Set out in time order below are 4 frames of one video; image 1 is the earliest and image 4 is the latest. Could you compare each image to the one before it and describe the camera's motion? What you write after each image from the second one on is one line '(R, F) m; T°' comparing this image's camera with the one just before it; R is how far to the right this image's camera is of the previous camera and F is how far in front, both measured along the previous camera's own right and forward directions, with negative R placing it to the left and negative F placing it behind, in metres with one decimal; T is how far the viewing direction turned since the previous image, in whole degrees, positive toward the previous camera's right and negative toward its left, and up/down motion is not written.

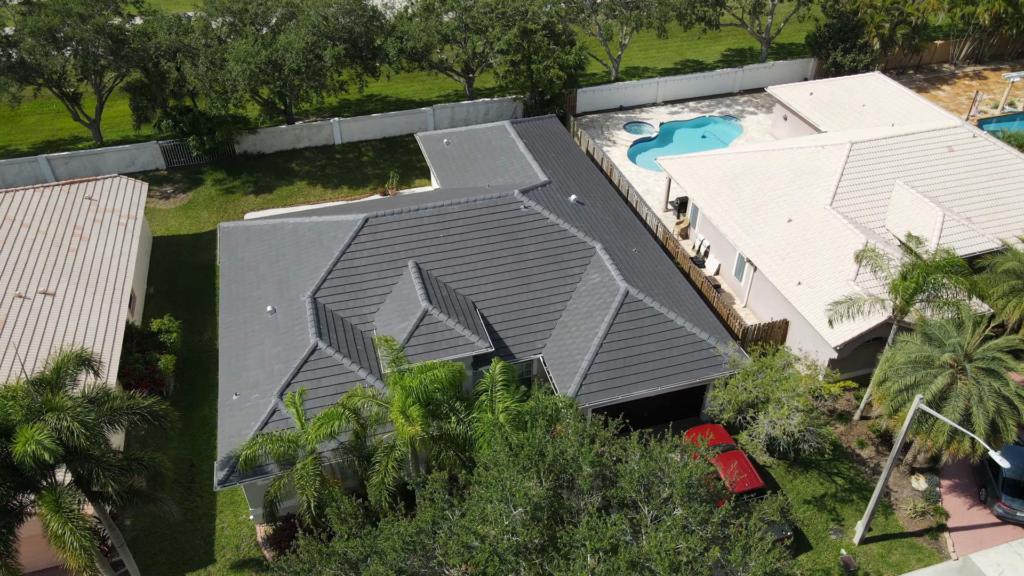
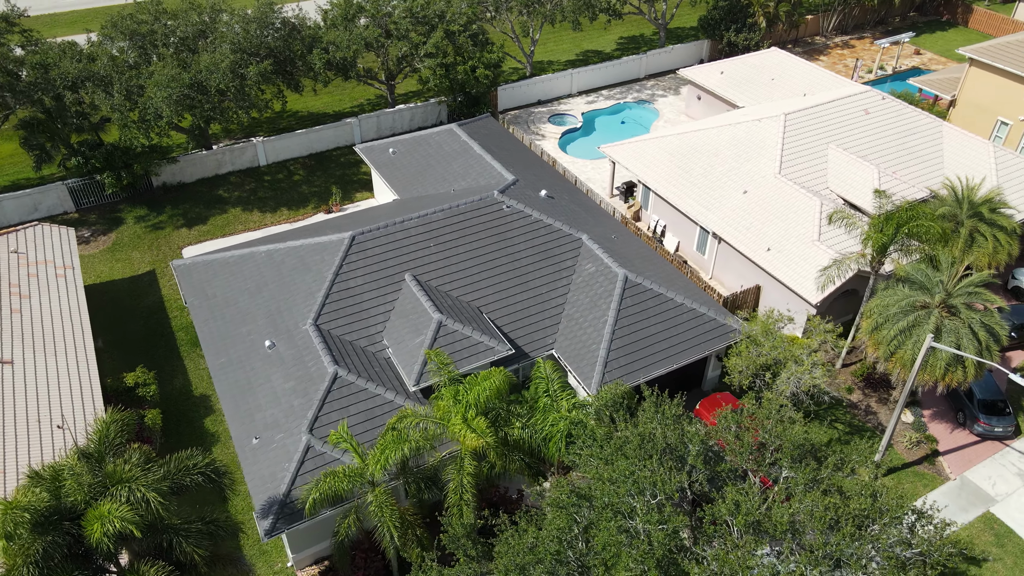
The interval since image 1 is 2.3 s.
(-4.2, +0.5) m; +10°
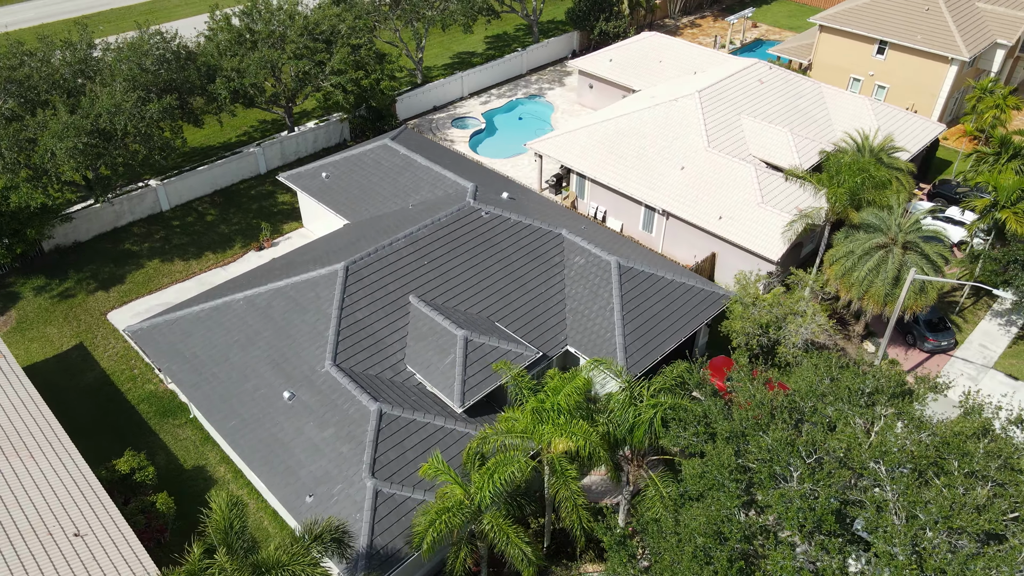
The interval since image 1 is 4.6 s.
(-5.4, +0.7) m; +12°
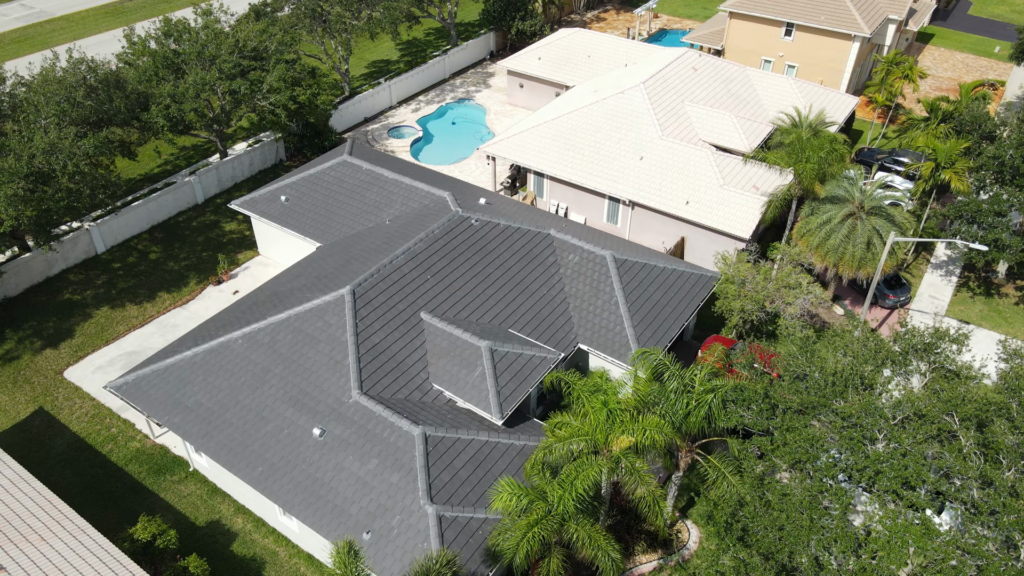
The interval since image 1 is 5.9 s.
(-3.7, +0.5) m; +8°
